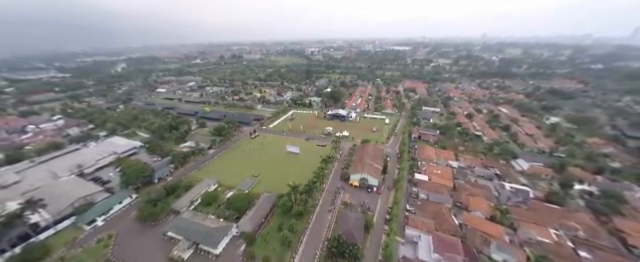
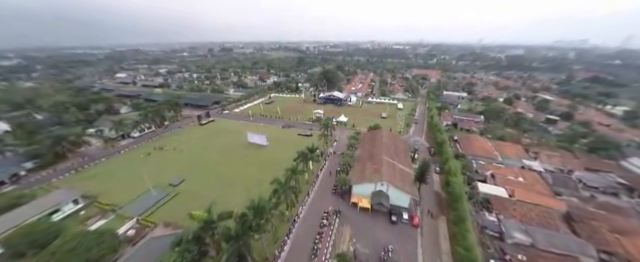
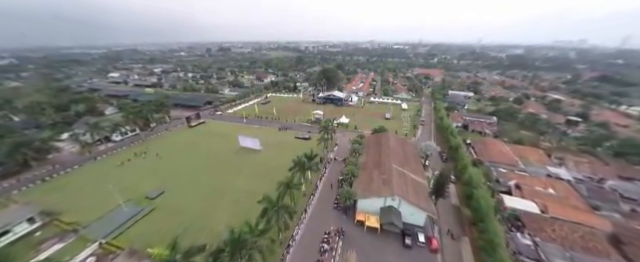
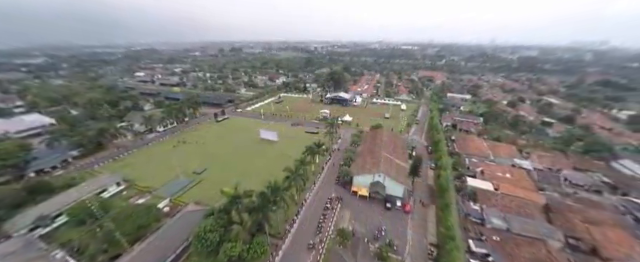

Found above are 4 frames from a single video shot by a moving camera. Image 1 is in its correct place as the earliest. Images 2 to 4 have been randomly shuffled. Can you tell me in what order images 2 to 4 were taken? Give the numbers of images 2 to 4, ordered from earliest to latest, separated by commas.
4, 2, 3
